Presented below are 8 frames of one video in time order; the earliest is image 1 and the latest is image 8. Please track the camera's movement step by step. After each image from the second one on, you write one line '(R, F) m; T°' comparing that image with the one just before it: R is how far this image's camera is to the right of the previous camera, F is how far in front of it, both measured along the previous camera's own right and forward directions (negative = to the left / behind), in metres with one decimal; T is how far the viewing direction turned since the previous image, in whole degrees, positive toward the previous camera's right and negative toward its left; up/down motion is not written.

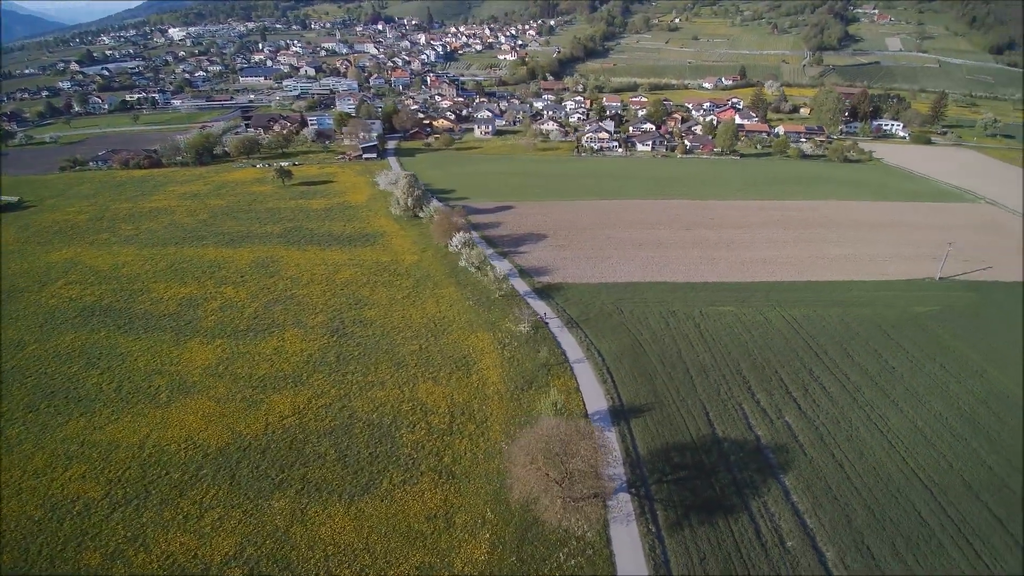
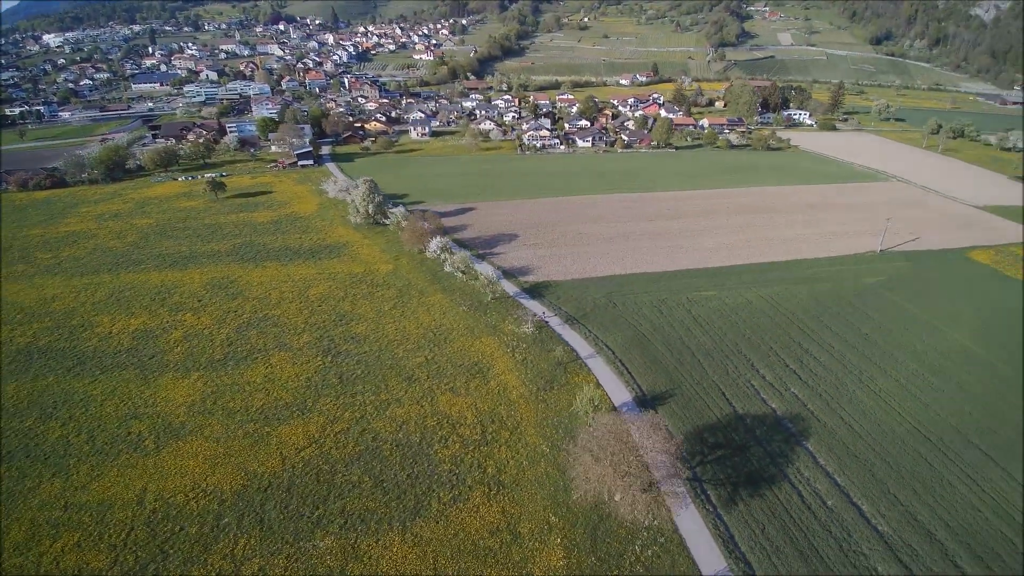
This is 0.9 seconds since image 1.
(-2.8, +0.4) m; +9°
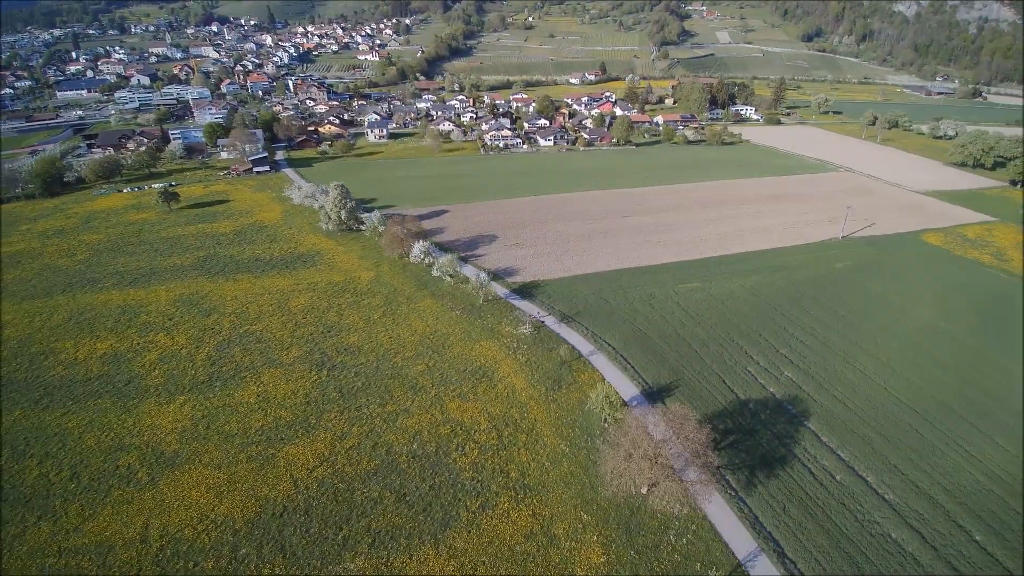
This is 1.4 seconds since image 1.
(-1.6, +0.1) m; +6°
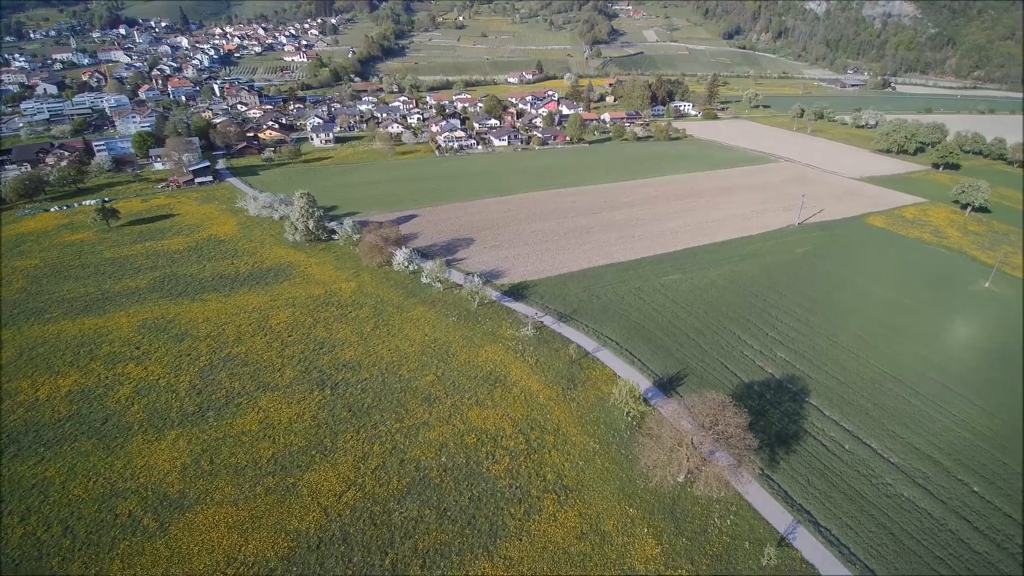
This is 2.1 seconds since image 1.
(-2.2, +0.2) m; +7°
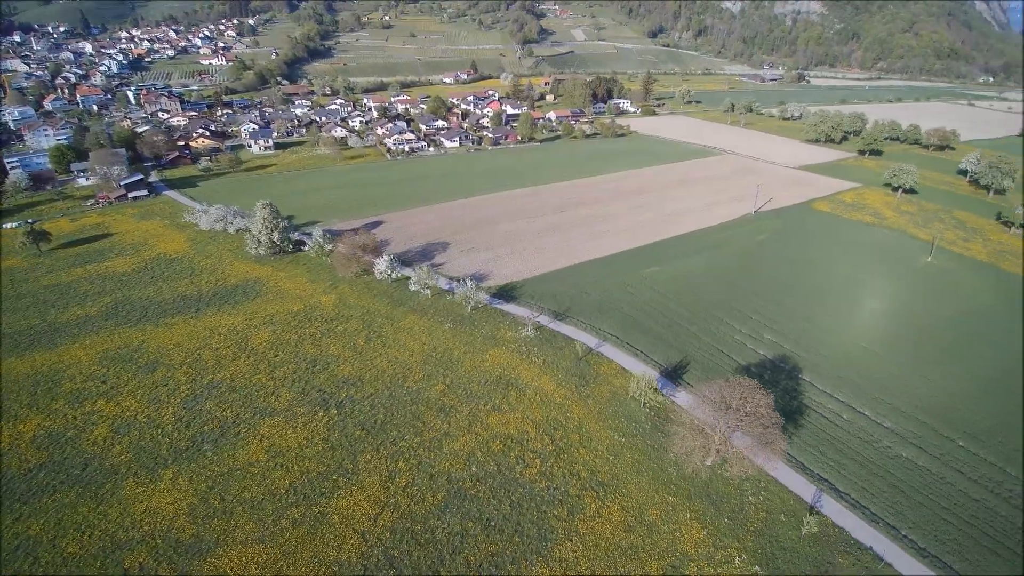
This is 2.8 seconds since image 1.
(-2.2, +0.2) m; +7°
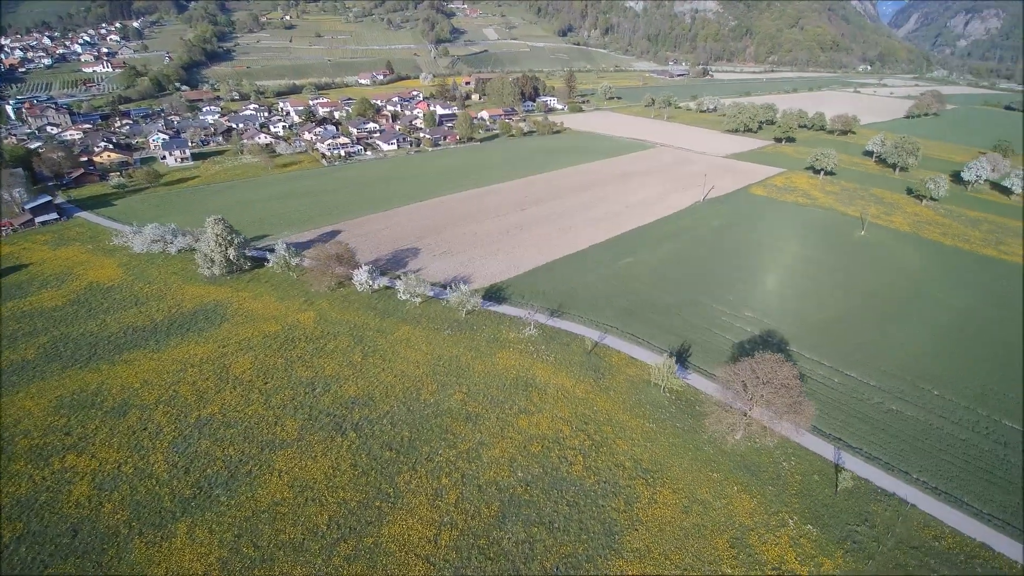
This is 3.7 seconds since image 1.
(-2.8, +0.4) m; +9°
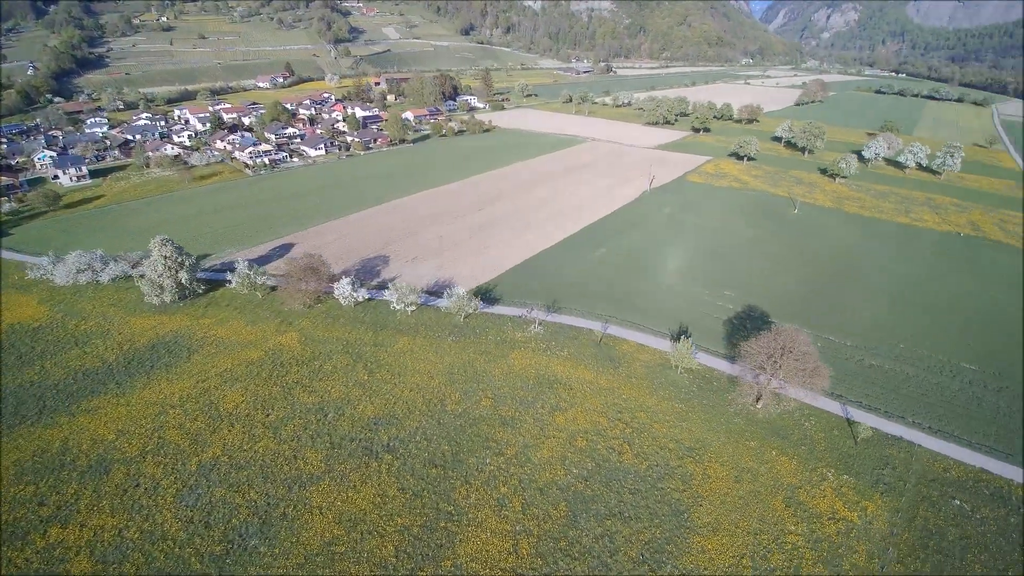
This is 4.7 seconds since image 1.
(-3.2, +0.5) m; +10°
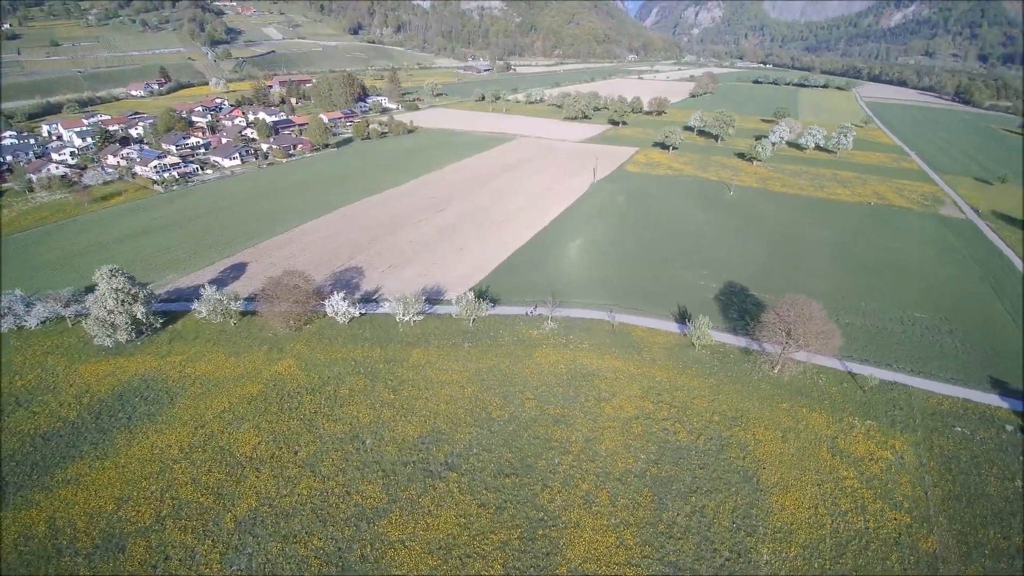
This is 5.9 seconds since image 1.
(-3.8, +0.7) m; +12°
